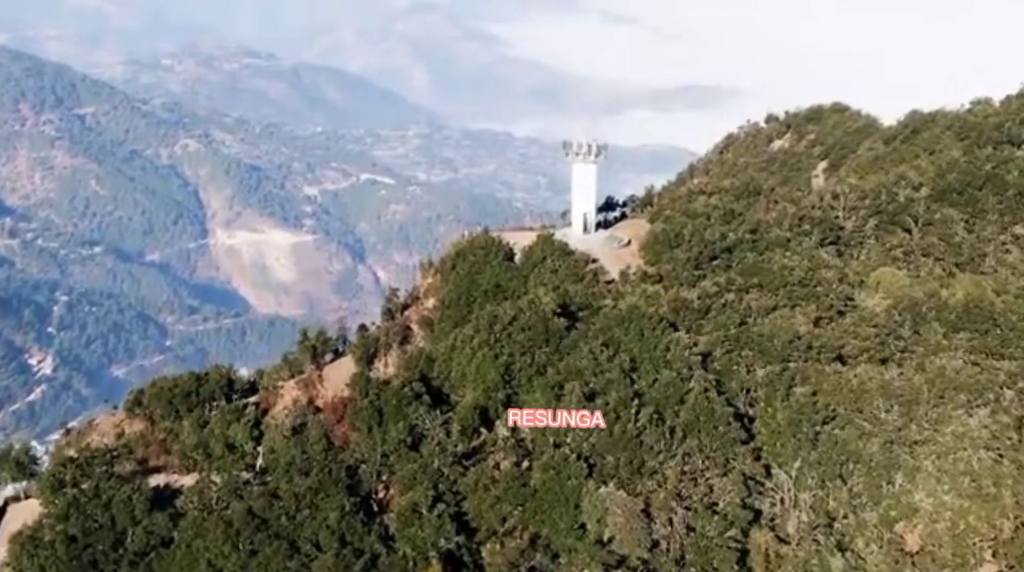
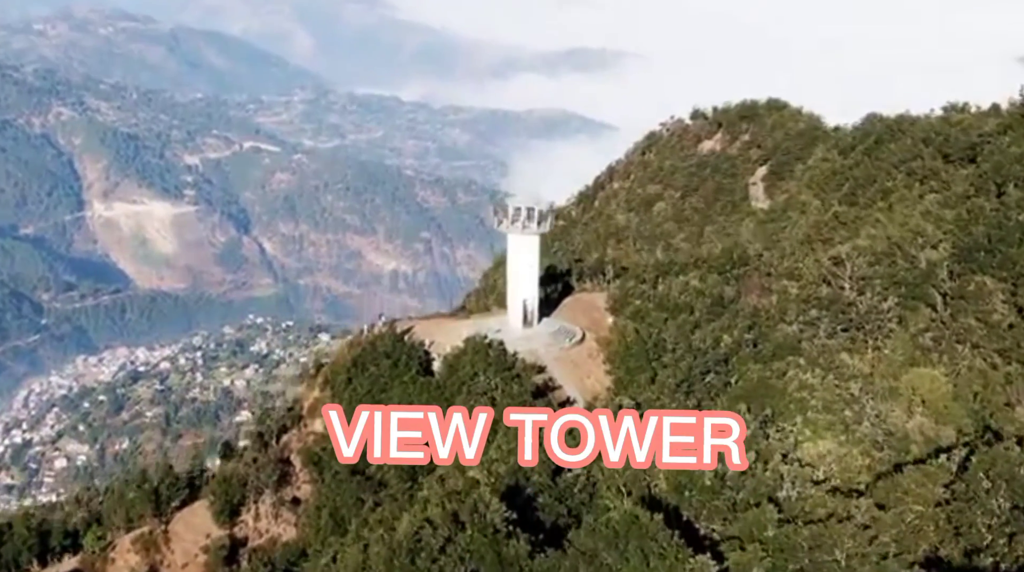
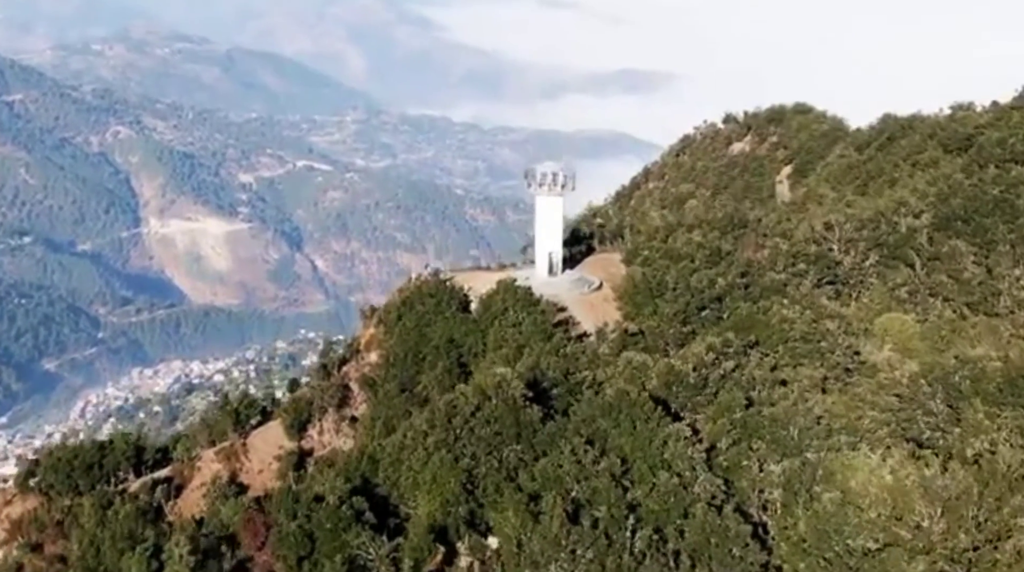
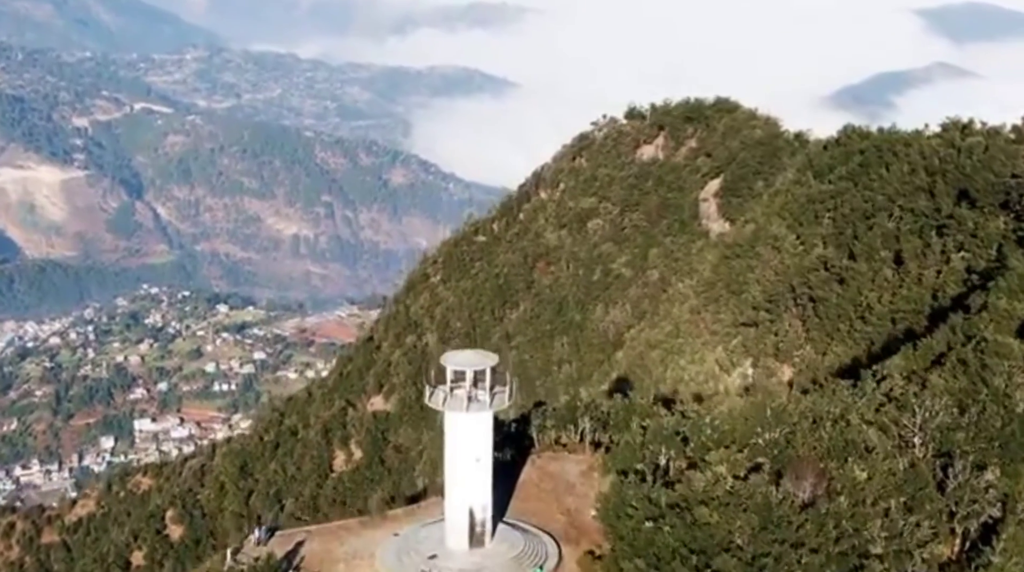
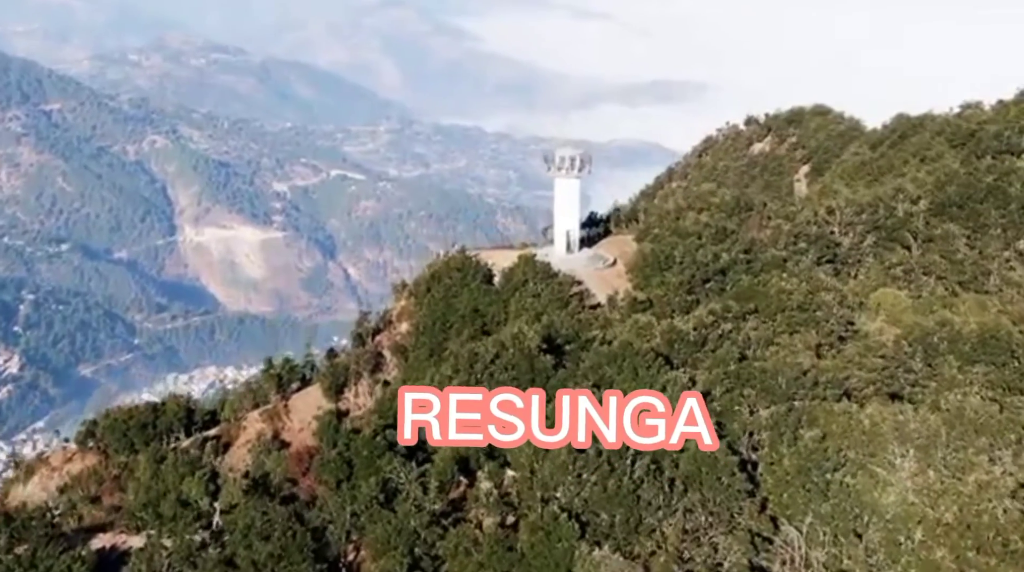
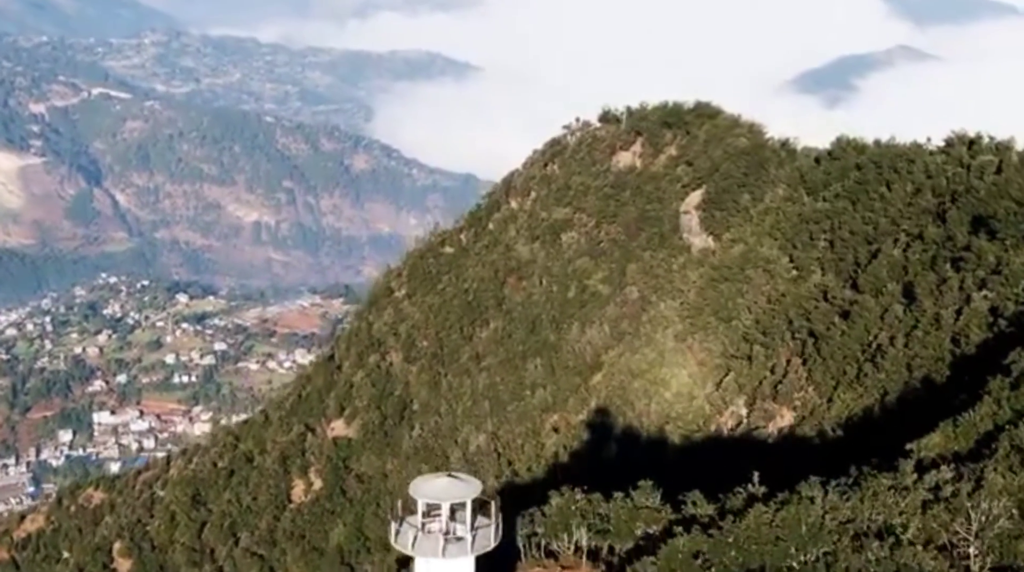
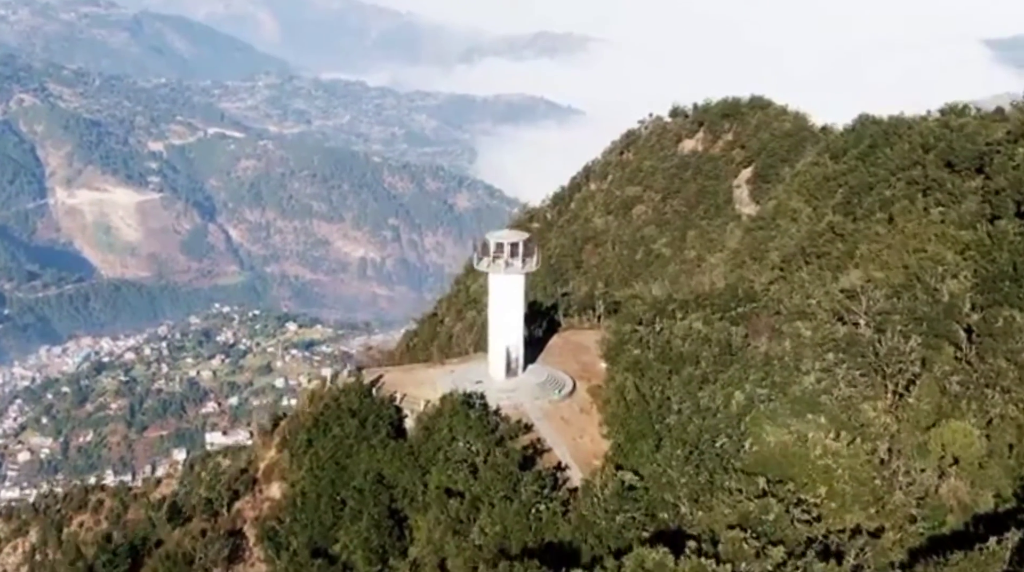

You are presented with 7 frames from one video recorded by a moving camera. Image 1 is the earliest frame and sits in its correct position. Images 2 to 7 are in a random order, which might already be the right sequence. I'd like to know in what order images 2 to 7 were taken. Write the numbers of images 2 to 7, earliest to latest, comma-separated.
5, 3, 2, 7, 4, 6
